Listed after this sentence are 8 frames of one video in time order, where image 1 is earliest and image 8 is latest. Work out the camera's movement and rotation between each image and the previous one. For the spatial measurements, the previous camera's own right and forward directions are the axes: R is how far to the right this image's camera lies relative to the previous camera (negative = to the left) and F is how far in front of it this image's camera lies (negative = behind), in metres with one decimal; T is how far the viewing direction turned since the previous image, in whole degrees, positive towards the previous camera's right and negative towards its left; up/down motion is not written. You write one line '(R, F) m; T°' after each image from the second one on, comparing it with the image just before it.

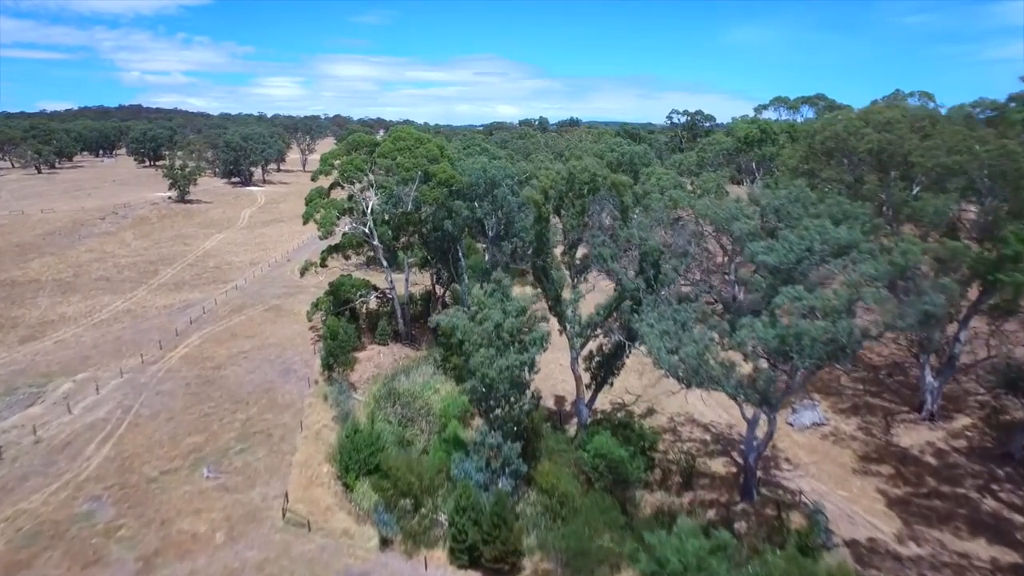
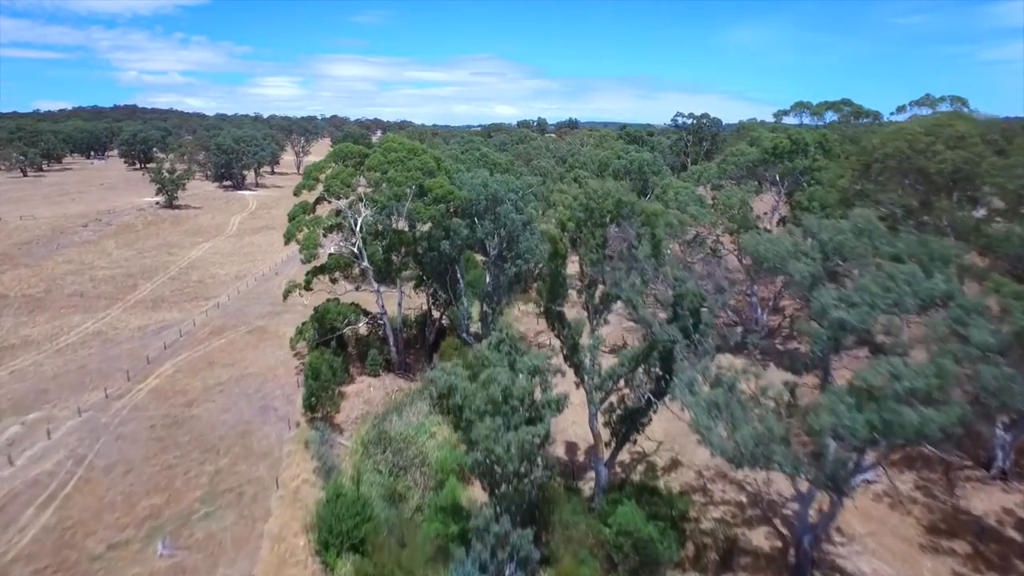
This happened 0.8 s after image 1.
(-0.3, +2.5) m; 0°
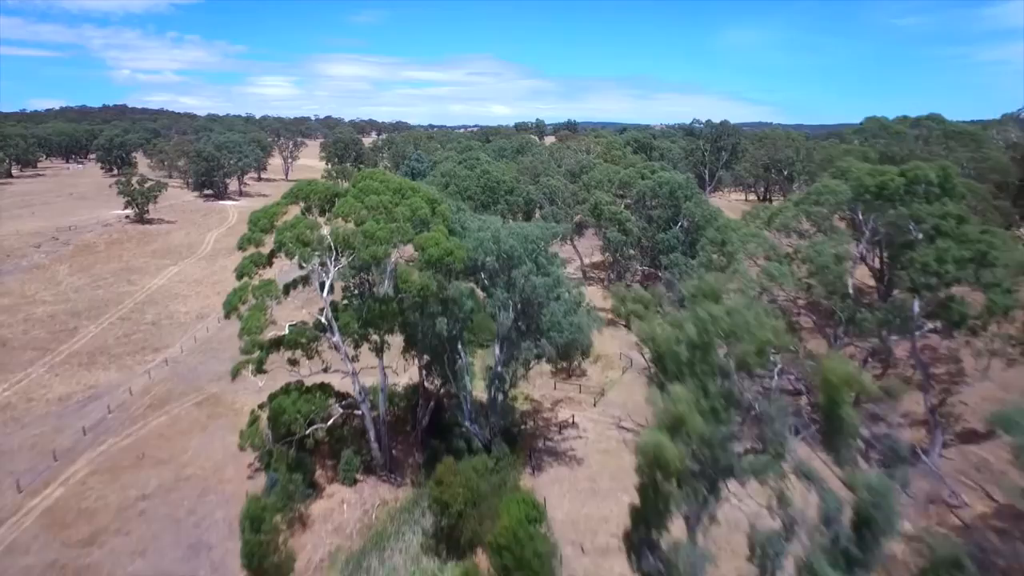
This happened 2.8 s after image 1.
(-0.9, +6.1) m; 0°
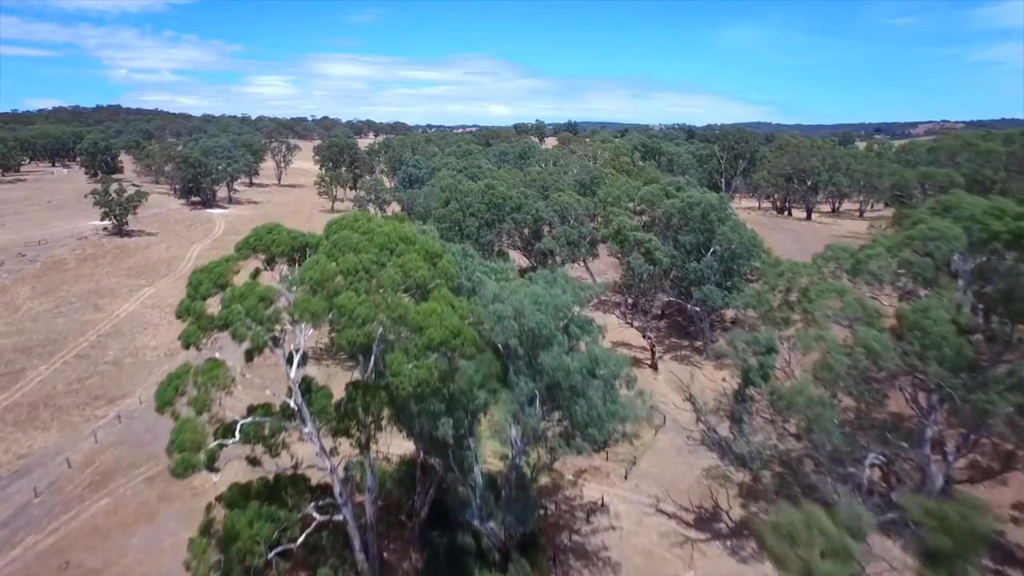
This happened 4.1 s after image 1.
(-0.8, +4.3) m; 0°
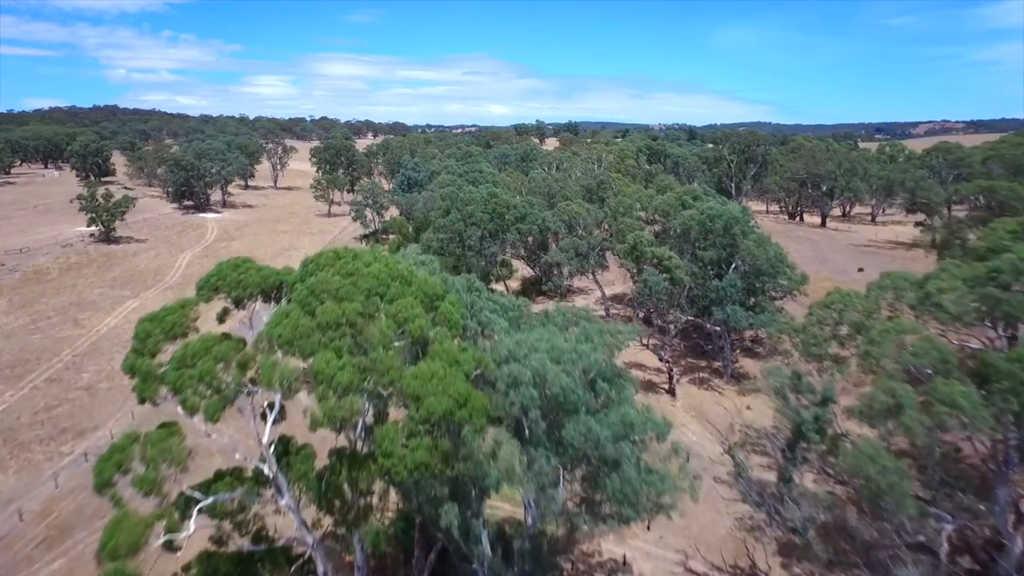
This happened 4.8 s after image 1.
(-0.4, +2.4) m; 0°
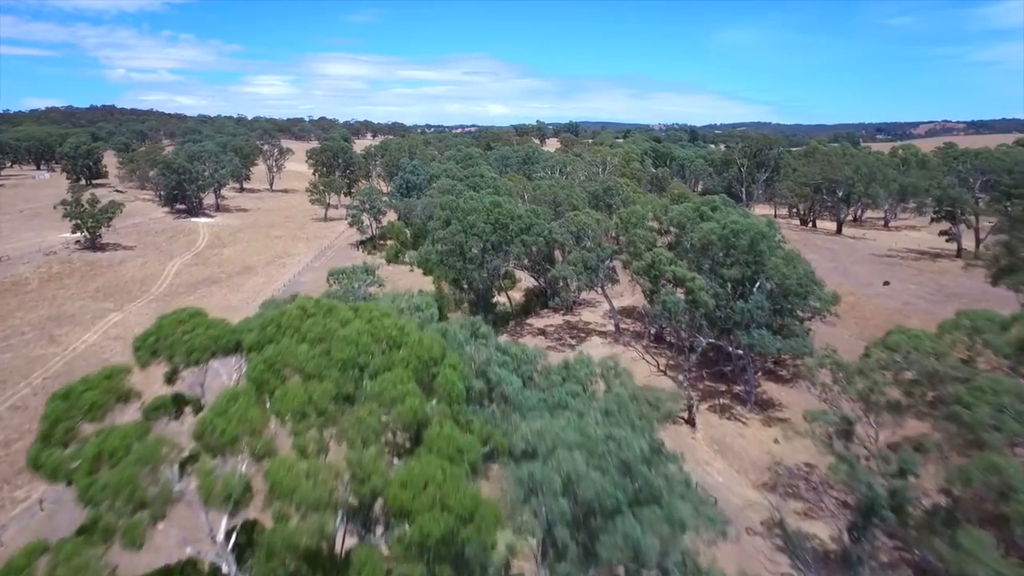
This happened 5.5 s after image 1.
(-0.3, +2.4) m; 0°
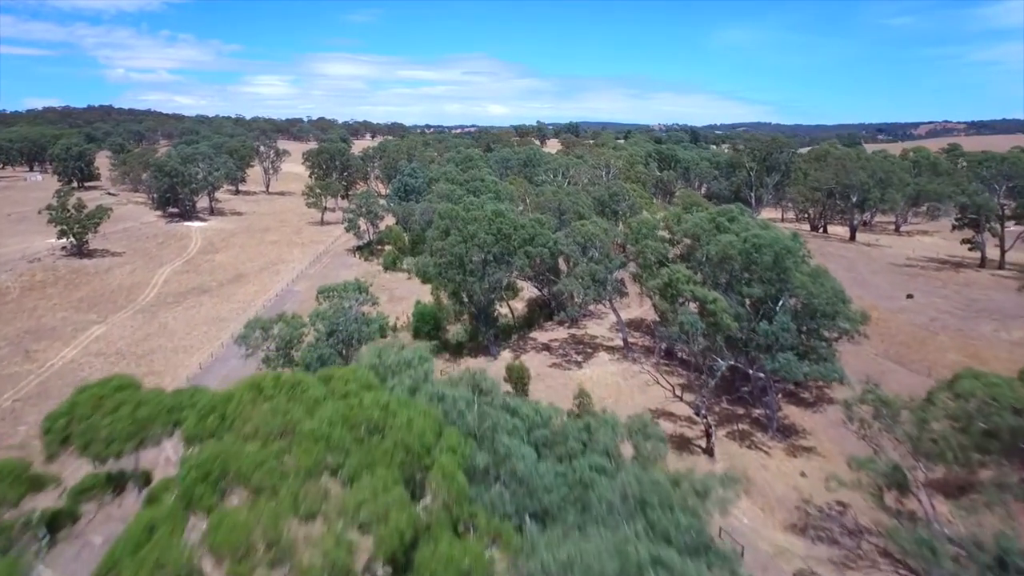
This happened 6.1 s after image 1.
(-0.2, +2.0) m; 0°
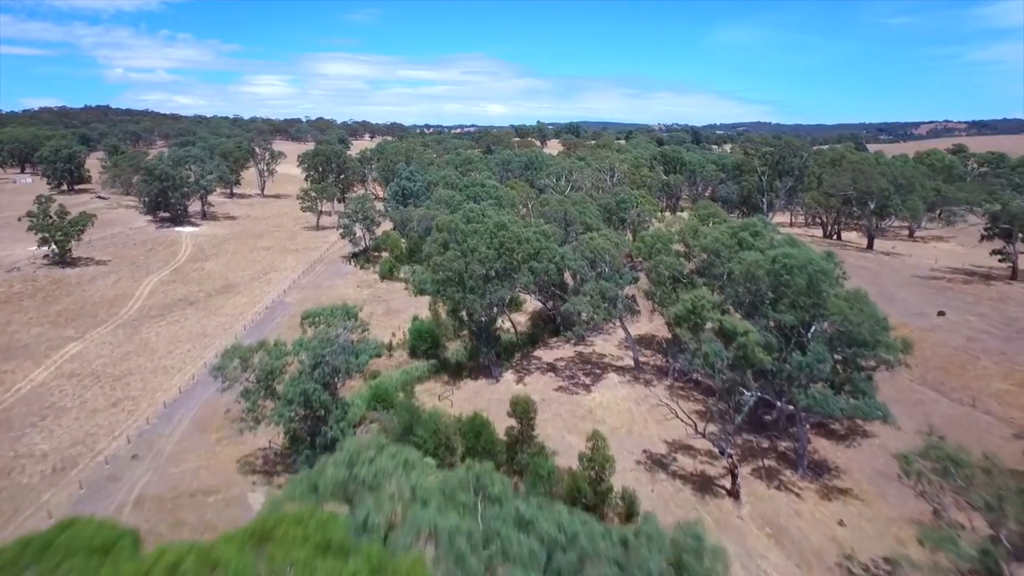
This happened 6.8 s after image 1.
(-0.2, +2.4) m; 0°
